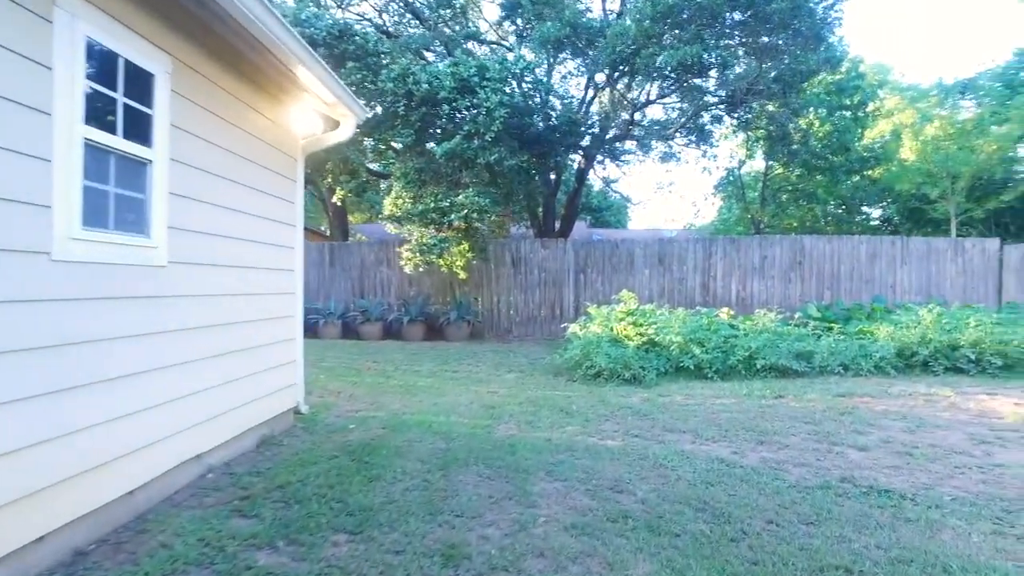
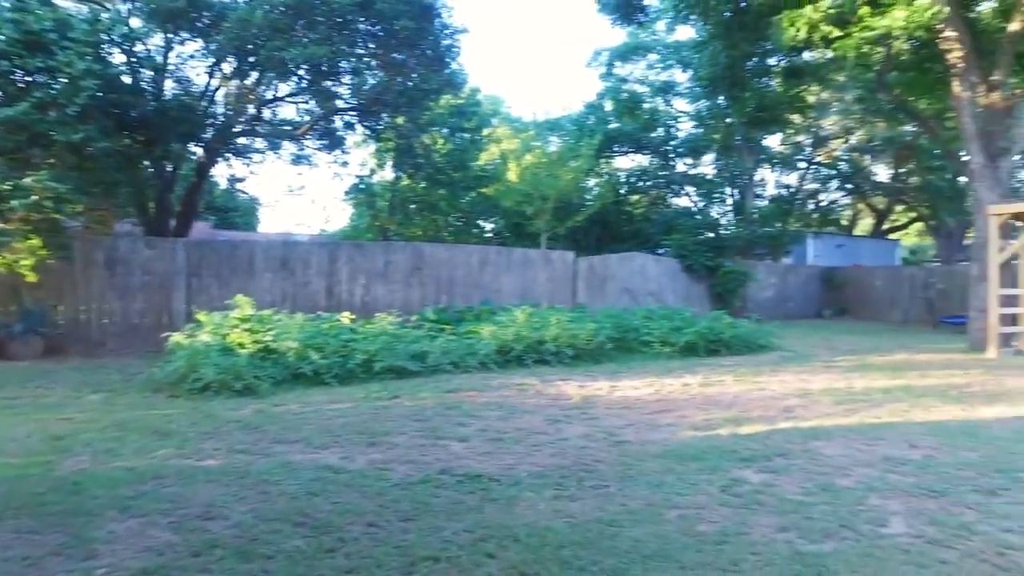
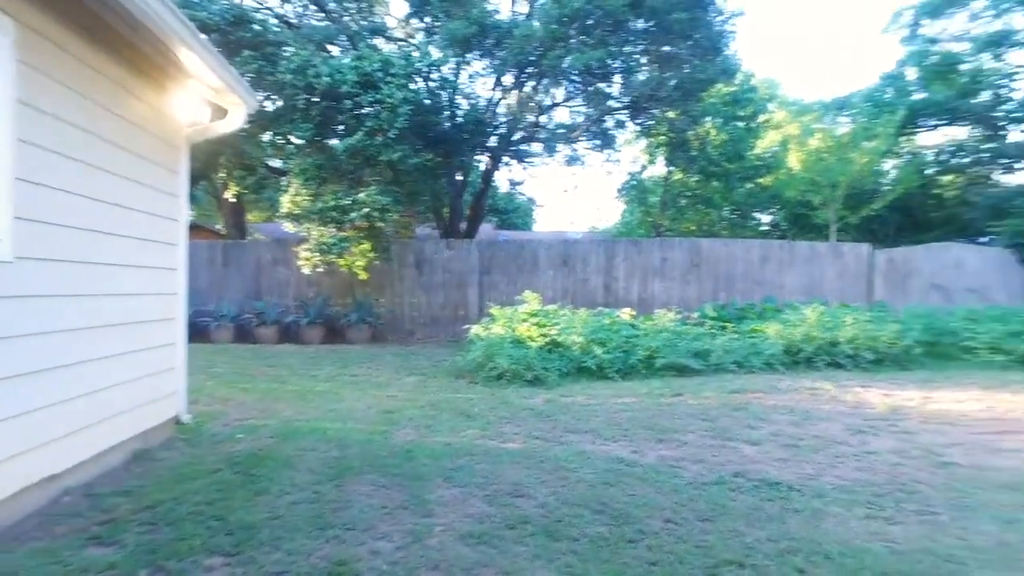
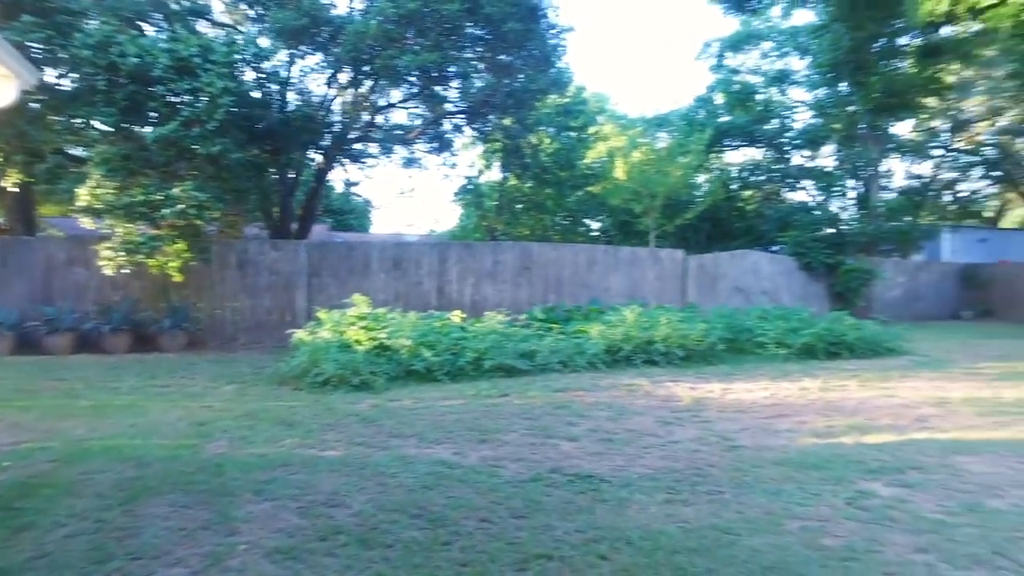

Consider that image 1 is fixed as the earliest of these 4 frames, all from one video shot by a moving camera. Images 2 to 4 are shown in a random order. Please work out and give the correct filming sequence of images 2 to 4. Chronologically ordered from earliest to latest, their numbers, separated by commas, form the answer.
3, 4, 2
